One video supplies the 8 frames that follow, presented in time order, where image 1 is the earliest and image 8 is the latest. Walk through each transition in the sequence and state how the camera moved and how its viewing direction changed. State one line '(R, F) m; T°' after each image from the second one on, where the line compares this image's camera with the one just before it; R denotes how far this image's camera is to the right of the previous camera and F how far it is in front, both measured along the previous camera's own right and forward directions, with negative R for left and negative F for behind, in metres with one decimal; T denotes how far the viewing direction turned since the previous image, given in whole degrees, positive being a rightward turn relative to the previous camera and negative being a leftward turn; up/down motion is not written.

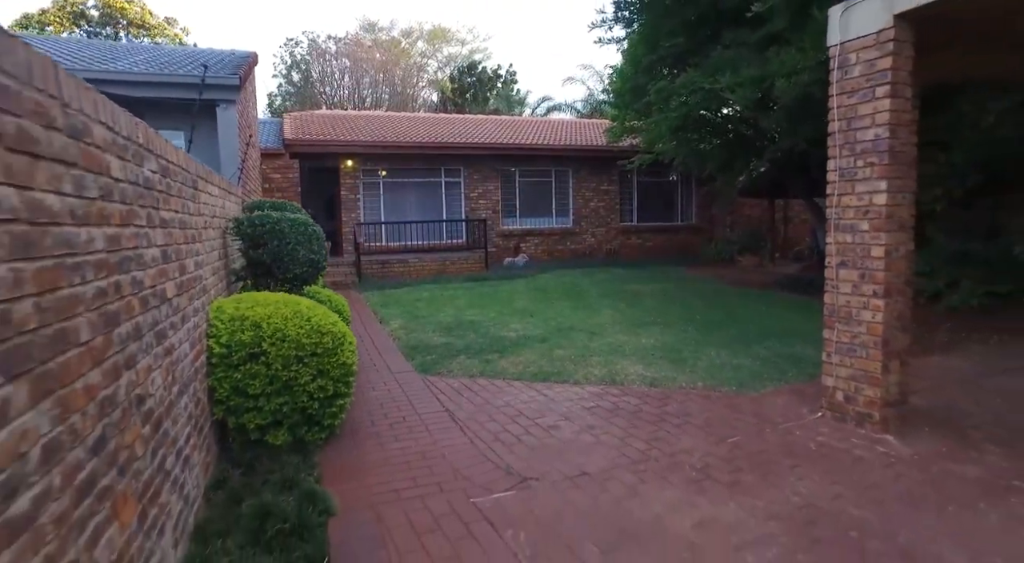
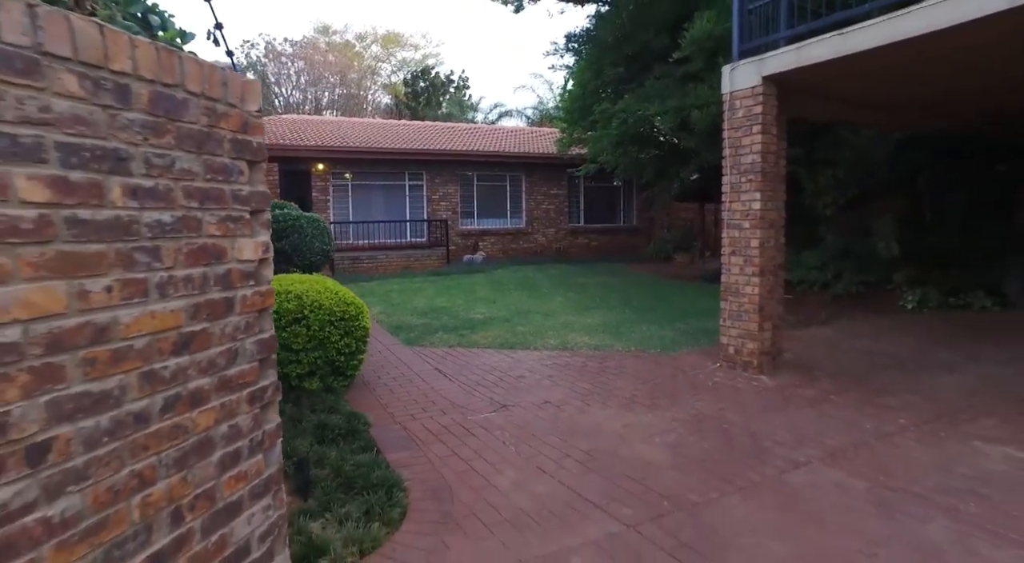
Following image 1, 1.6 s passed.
(-0.3, -1.4) m; +5°
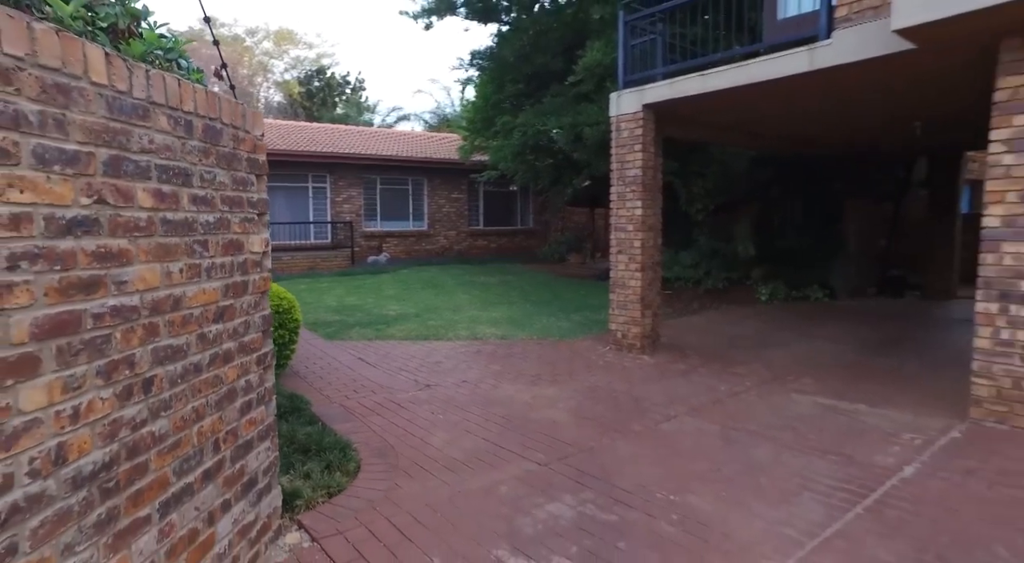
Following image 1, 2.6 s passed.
(-0.3, -0.7) m; +10°
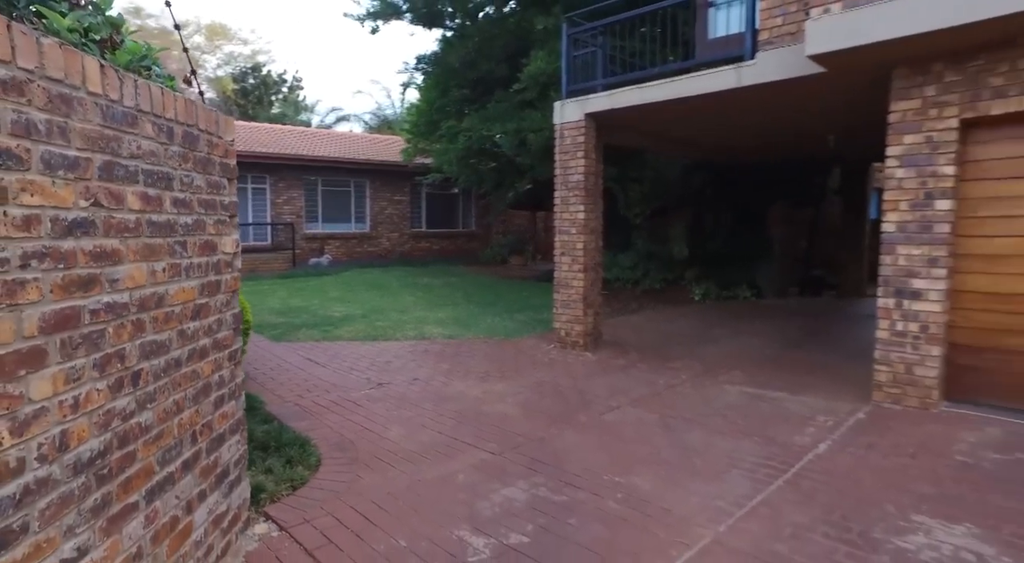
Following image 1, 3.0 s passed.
(-0.1, -0.2) m; +6°
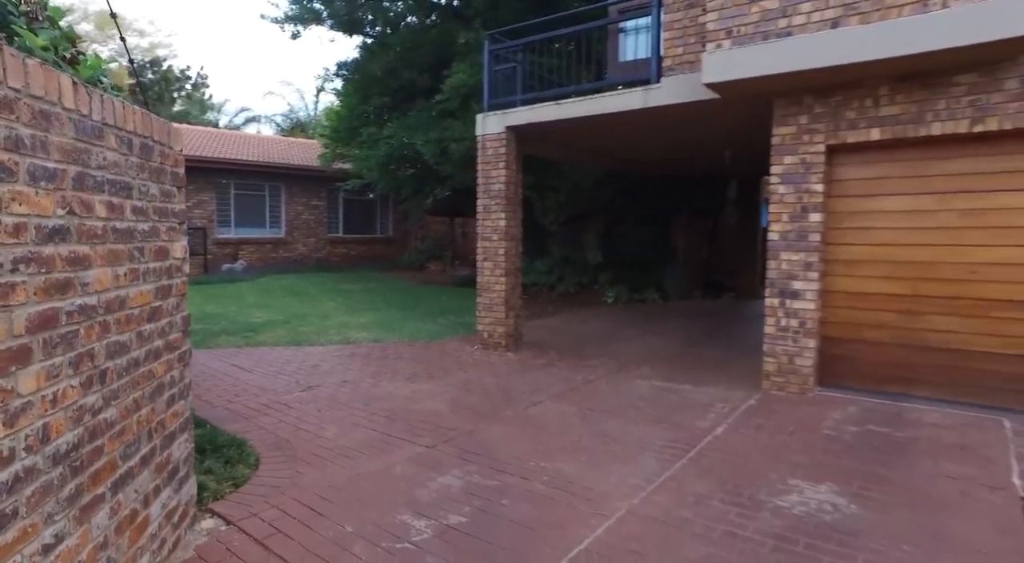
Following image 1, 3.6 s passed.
(-0.1, -0.3) m; +8°
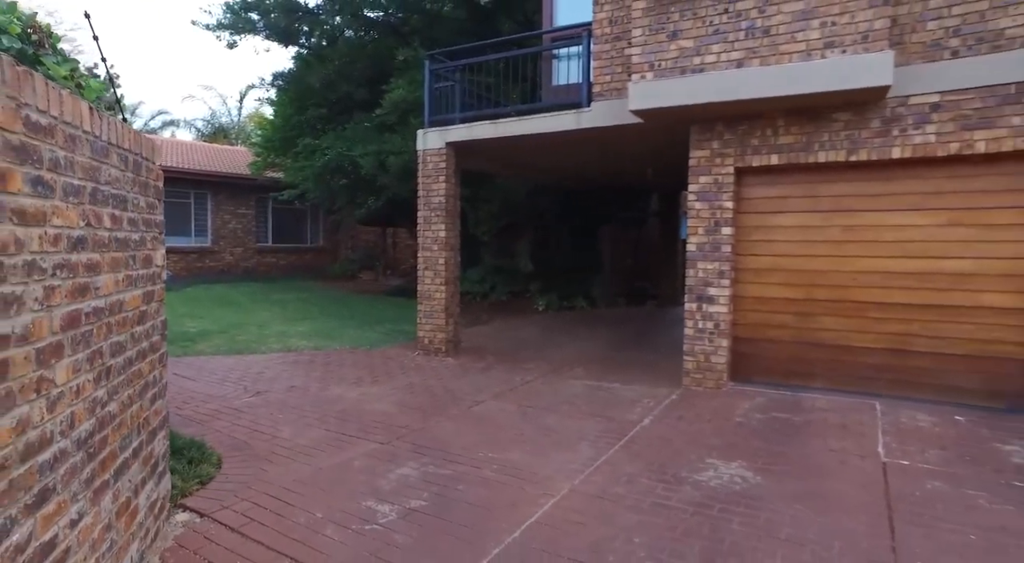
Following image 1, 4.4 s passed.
(-0.2, -0.4) m; +7°
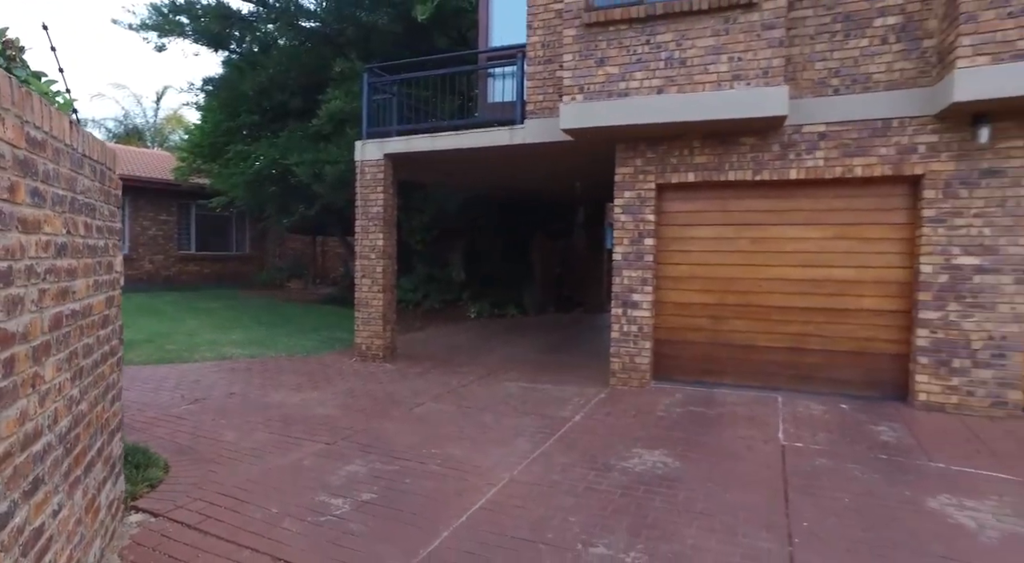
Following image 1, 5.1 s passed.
(-0.1, -0.3) m; +7°
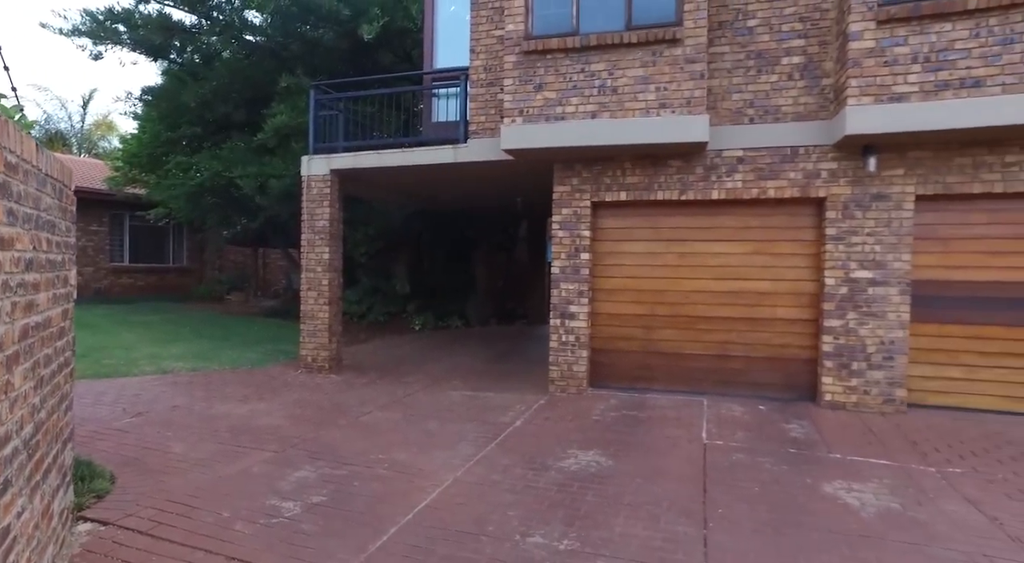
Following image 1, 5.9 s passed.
(0.0, -0.3) m; +5°
